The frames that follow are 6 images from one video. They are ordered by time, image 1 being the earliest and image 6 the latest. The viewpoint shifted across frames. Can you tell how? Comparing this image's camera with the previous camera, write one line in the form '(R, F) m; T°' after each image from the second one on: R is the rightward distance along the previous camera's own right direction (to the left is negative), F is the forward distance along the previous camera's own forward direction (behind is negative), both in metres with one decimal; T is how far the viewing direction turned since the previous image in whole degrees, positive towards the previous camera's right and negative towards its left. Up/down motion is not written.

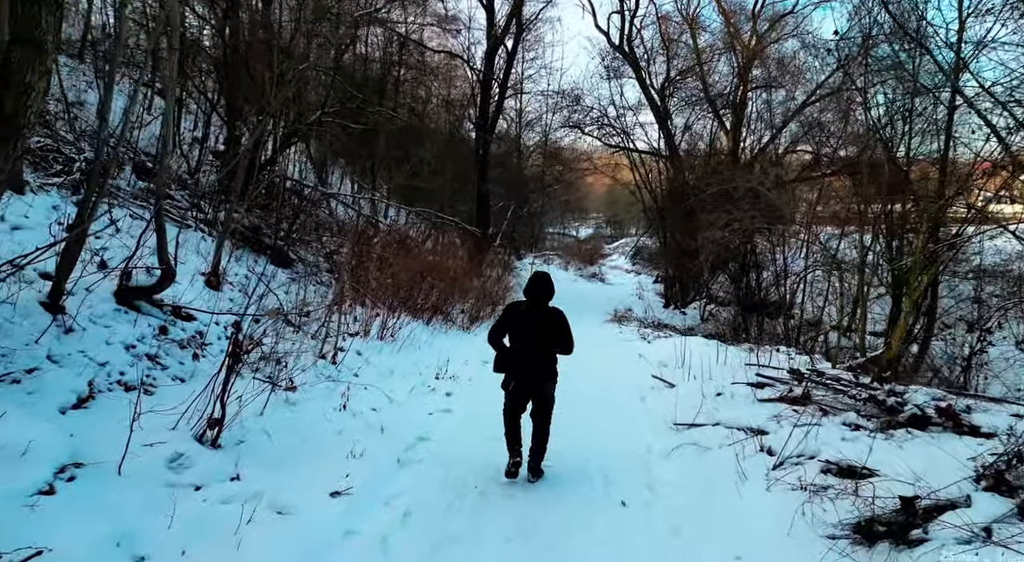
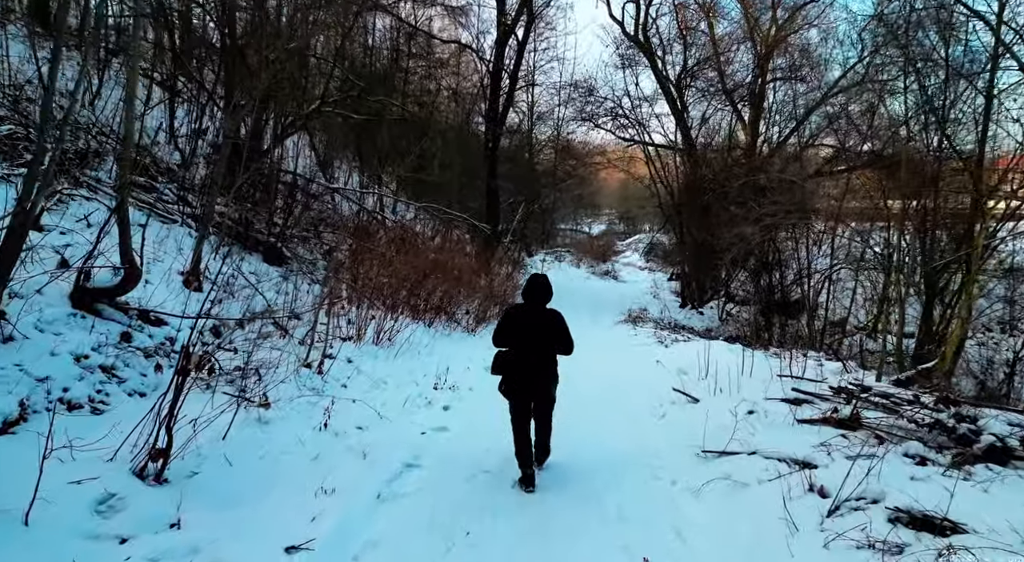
(+0.1, +0.7) m; -1°
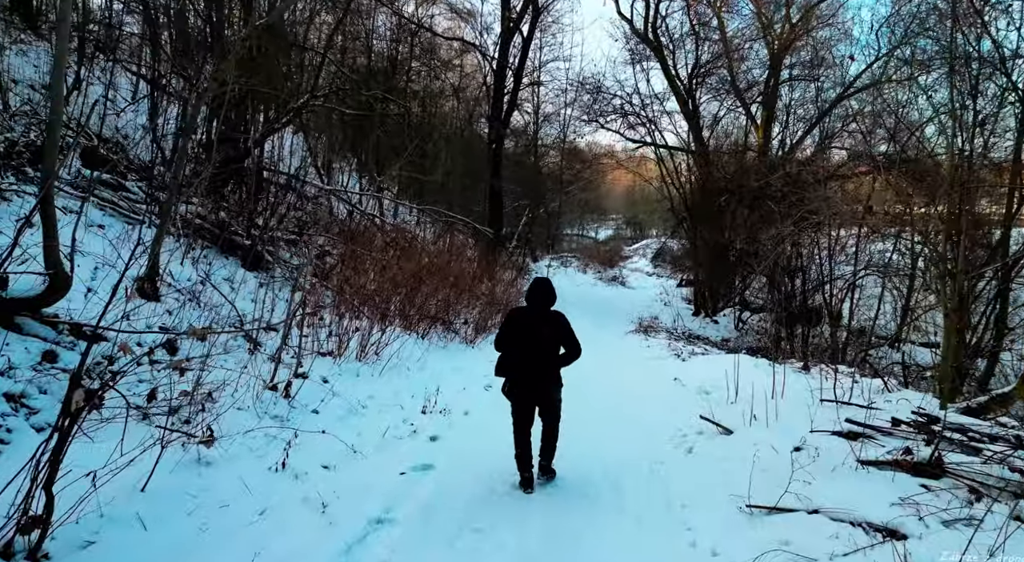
(0.0, +0.9) m; 0°
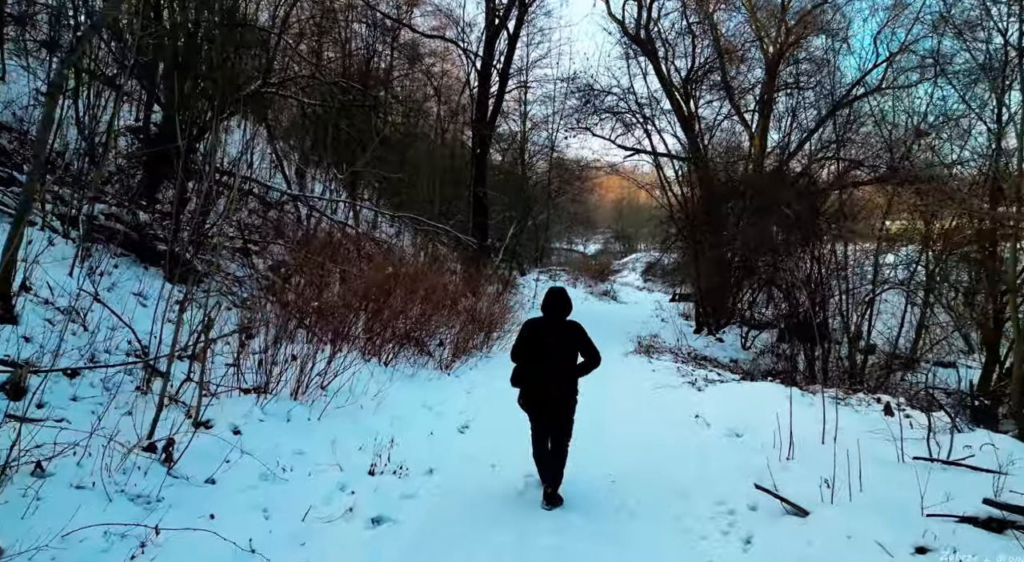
(0.0, +1.5) m; +1°
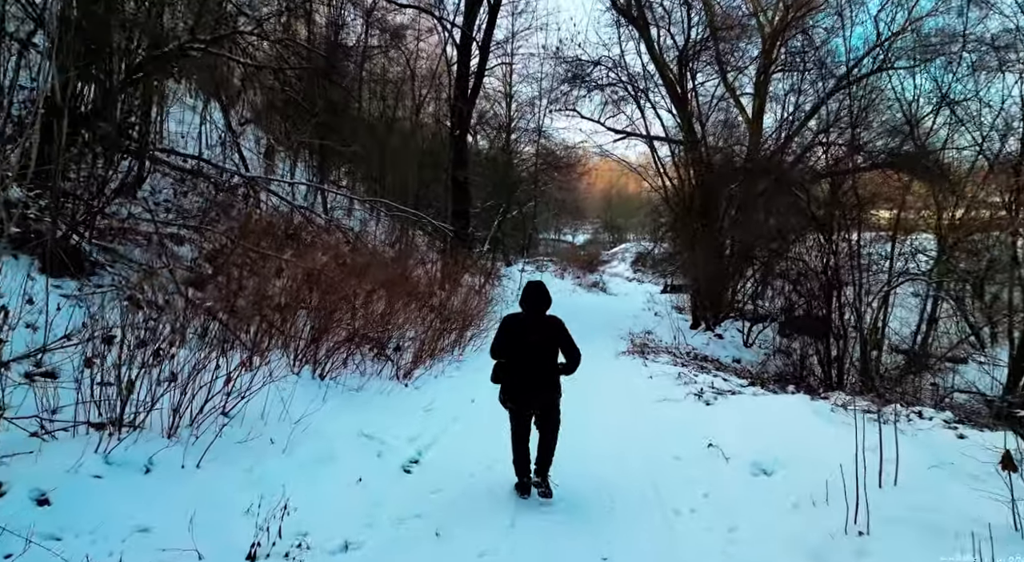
(+0.2, +1.4) m; +1°
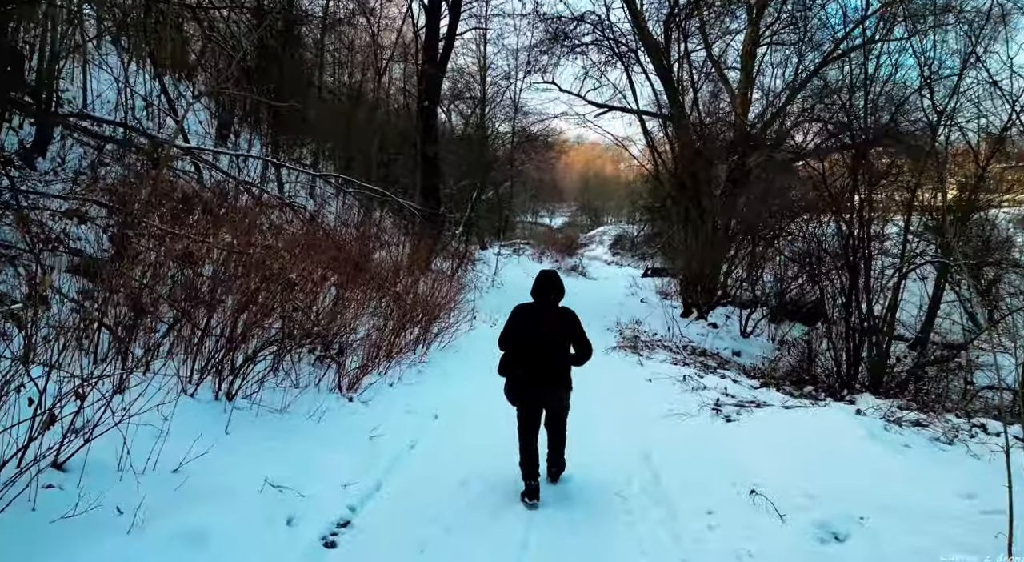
(0.0, +1.4) m; +2°
